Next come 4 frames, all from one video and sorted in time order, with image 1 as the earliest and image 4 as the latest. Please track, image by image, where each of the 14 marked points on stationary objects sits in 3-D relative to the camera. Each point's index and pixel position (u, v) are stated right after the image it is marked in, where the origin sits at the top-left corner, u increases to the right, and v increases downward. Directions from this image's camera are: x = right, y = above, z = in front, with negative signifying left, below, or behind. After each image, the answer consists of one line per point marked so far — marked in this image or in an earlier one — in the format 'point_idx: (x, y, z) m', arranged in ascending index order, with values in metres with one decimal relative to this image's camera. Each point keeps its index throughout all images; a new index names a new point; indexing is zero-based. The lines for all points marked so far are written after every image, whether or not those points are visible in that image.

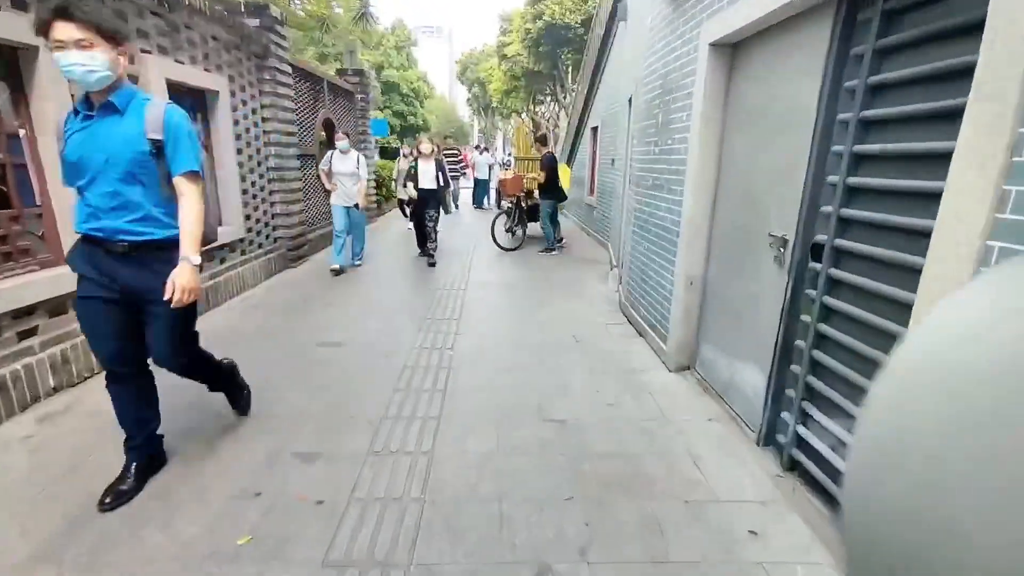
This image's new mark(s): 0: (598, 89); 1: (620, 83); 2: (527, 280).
0: (+2.2, +5.1, +10.4) m
1: (+2.2, +4.0, +8.1) m
2: (+0.2, +0.1, +6.6) m
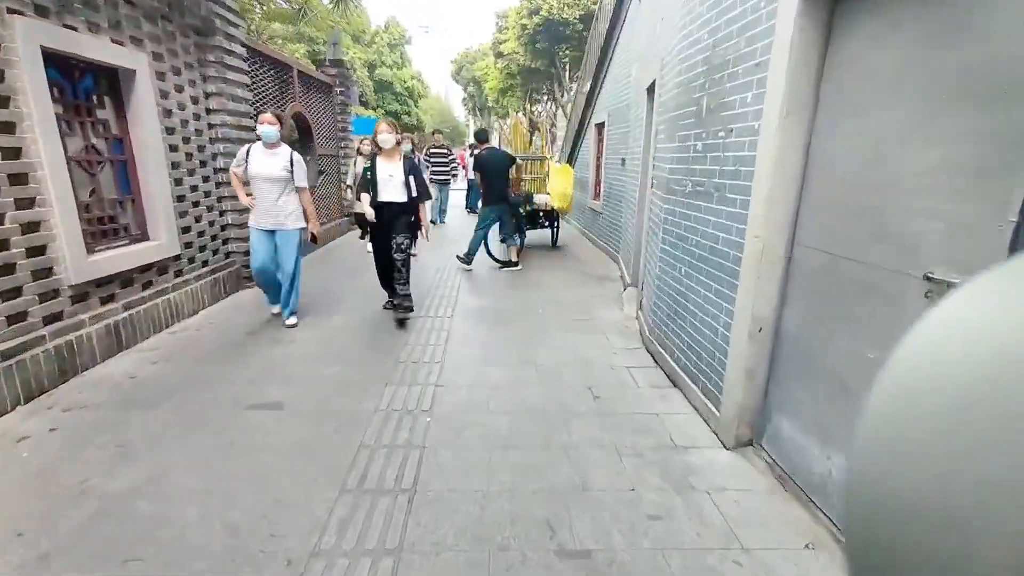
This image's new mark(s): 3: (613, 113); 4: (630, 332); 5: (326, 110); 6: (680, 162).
0: (+2.1, +4.7, +9.4) m
1: (+2.1, +3.7, +7.1) m
2: (+0.2, -0.2, +5.6) m
3: (+2.1, +3.5, +8.3) m
4: (+1.4, -0.5, +4.8) m
5: (-4.3, +4.1, +9.5) m
6: (+1.5, +1.1, +3.7) m
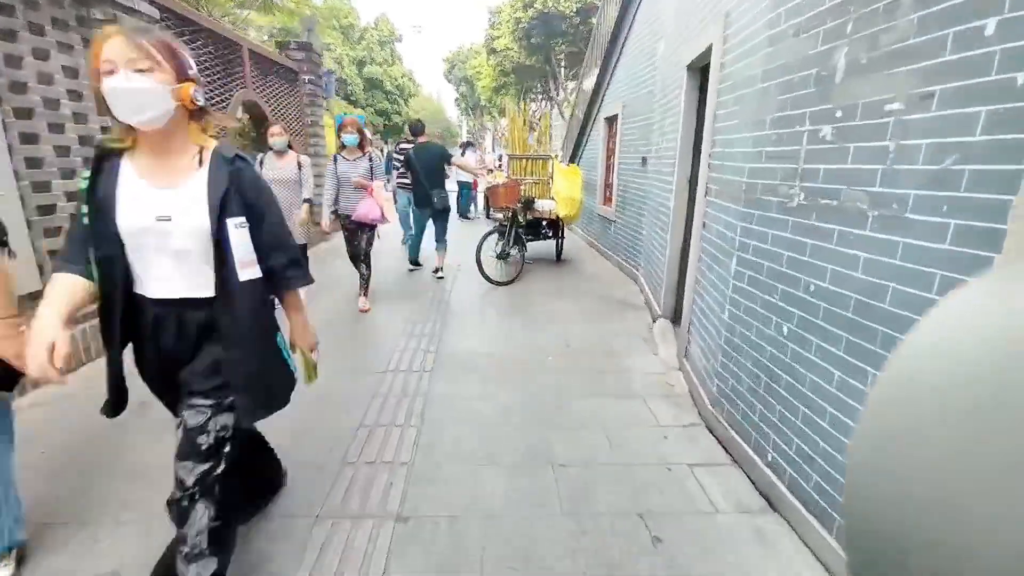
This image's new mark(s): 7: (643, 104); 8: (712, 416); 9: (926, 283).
0: (+2.1, +4.3, +8.1) m
1: (+2.1, +3.3, +5.8) m
2: (+0.2, -0.6, +4.2) m
3: (+2.0, +3.1, +7.0) m
4: (+1.4, -0.9, +3.4) m
5: (-4.4, +3.7, +8.1) m
6: (+1.5, +0.8, +2.4) m
7: (+2.1, +2.9, +6.5) m
8: (+1.5, -1.0, +3.0) m
9: (+1.6, +0.1, +1.6) m
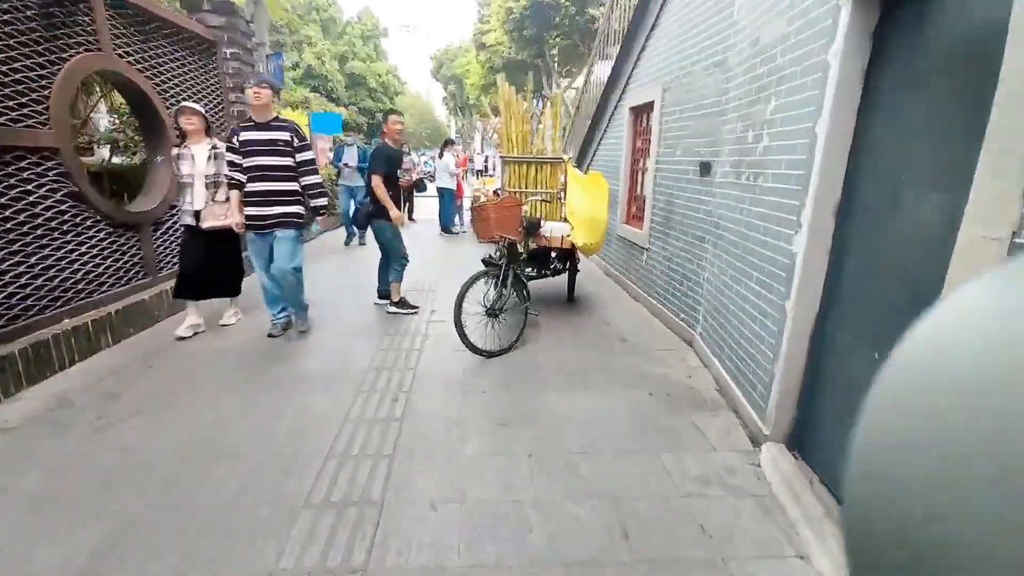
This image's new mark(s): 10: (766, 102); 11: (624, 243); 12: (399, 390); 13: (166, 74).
0: (+2.0, +3.6, +6.0) m
1: (+2.1, +2.6, +3.7) m
2: (+0.2, -1.3, +2.1) m
3: (+2.0, +2.4, +4.9) m
4: (+1.4, -1.6, +1.3) m
5: (-4.5, +3.0, +5.9) m
6: (+1.6, 0.0, +0.2) m
7: (+2.0, +2.2, +4.4) m
8: (+1.5, -1.7, +0.9) m
9: (+1.7, -0.6, -0.5) m
10: (+2.0, +1.5, +3.2) m
11: (+1.7, +0.7, +6.4) m
12: (-1.0, -0.8, +3.5) m
13: (-4.5, +2.8, +5.3) m
